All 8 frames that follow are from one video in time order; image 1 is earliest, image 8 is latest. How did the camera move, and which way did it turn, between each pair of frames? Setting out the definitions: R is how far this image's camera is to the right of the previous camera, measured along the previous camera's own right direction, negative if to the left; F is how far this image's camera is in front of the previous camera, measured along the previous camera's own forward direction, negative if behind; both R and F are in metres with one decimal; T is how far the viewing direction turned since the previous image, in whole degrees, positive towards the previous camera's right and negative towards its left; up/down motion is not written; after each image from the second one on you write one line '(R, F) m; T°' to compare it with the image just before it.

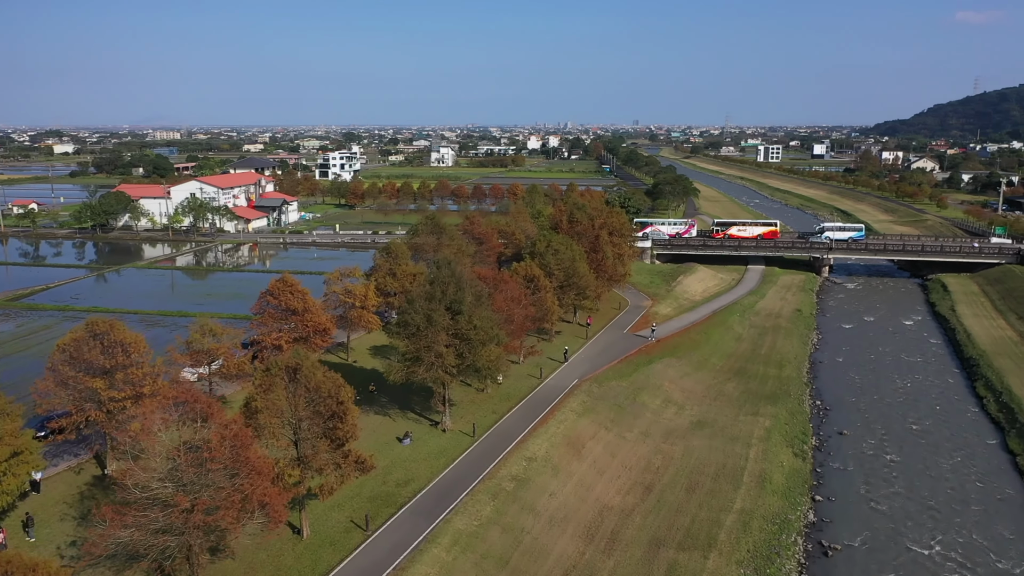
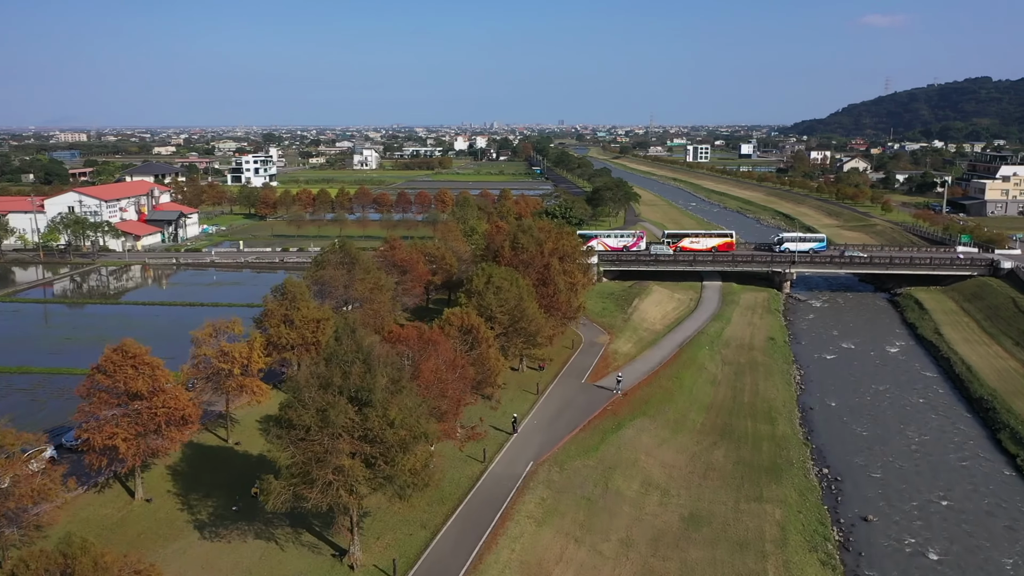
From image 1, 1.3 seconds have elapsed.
(0.0, +4.6) m; +5°
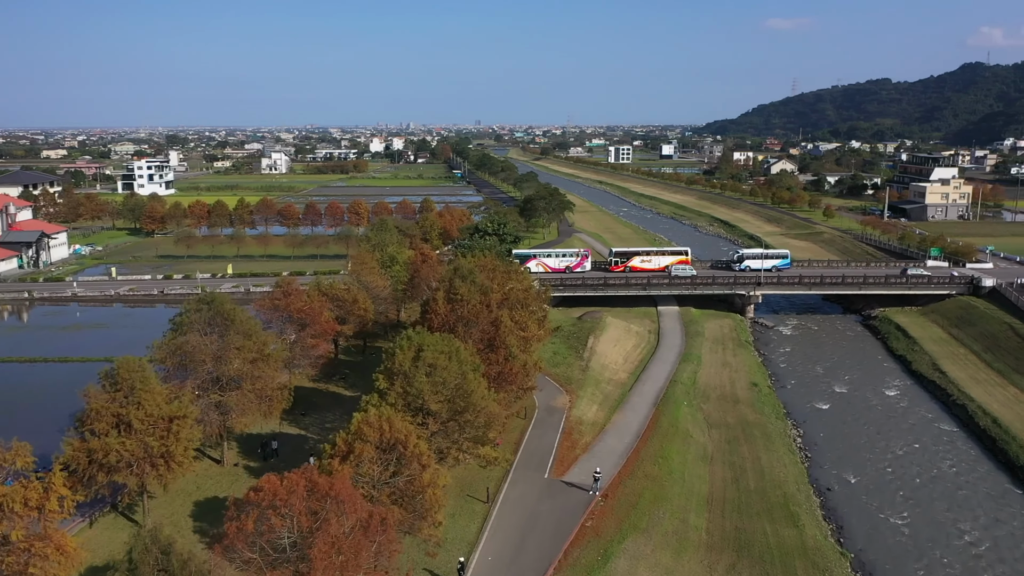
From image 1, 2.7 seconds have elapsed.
(-0.3, +5.1) m; +6°
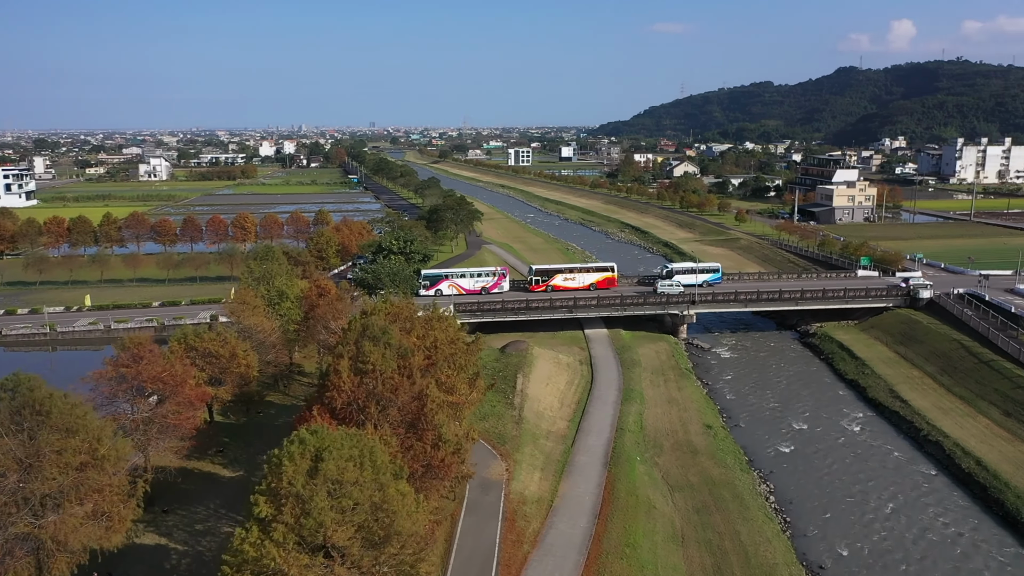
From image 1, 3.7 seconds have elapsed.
(-0.4, +3.5) m; +7°
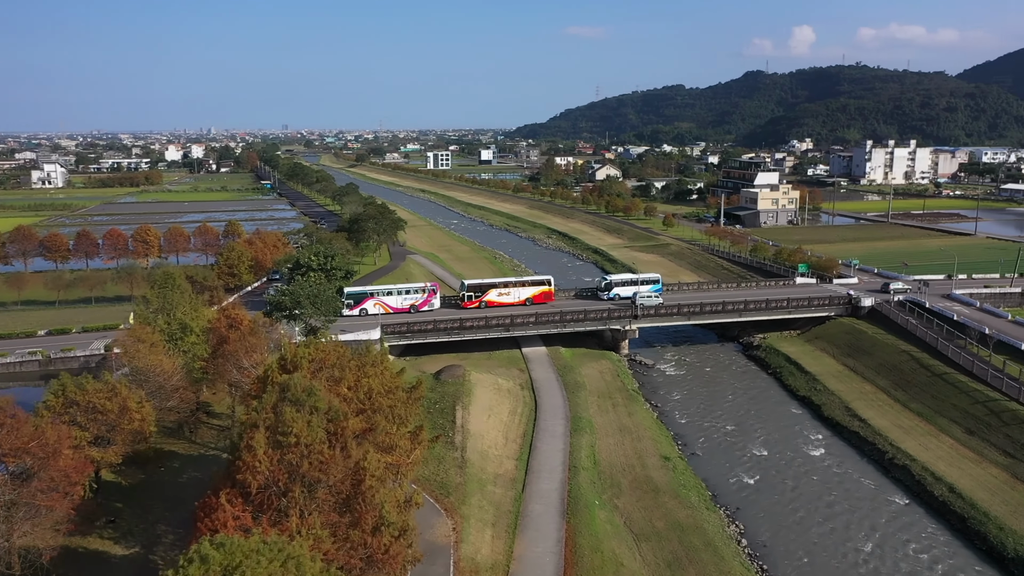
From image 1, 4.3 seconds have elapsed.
(-0.4, +2.0) m; +6°
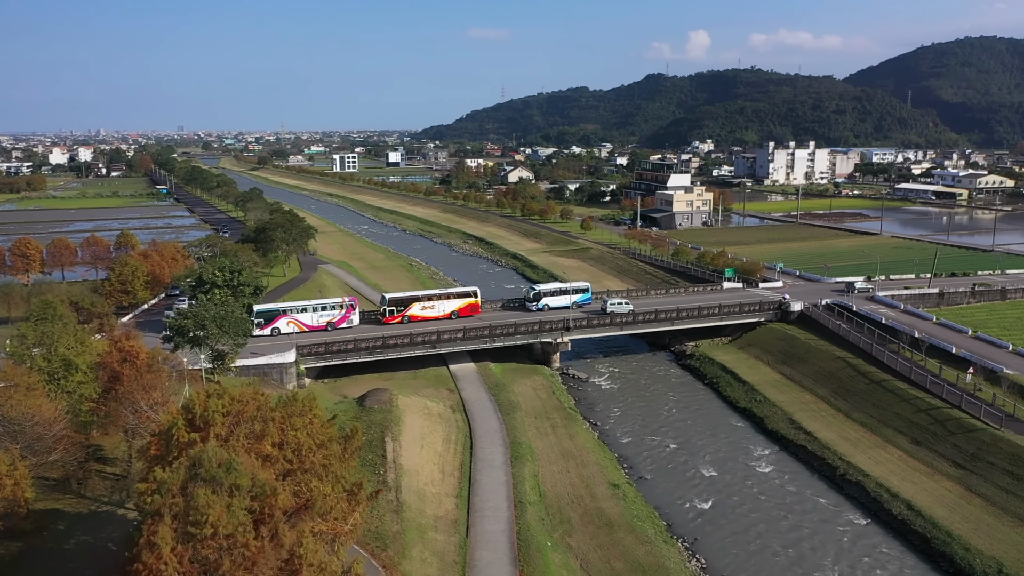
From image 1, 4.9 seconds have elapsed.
(-0.5, +1.5) m; +6°
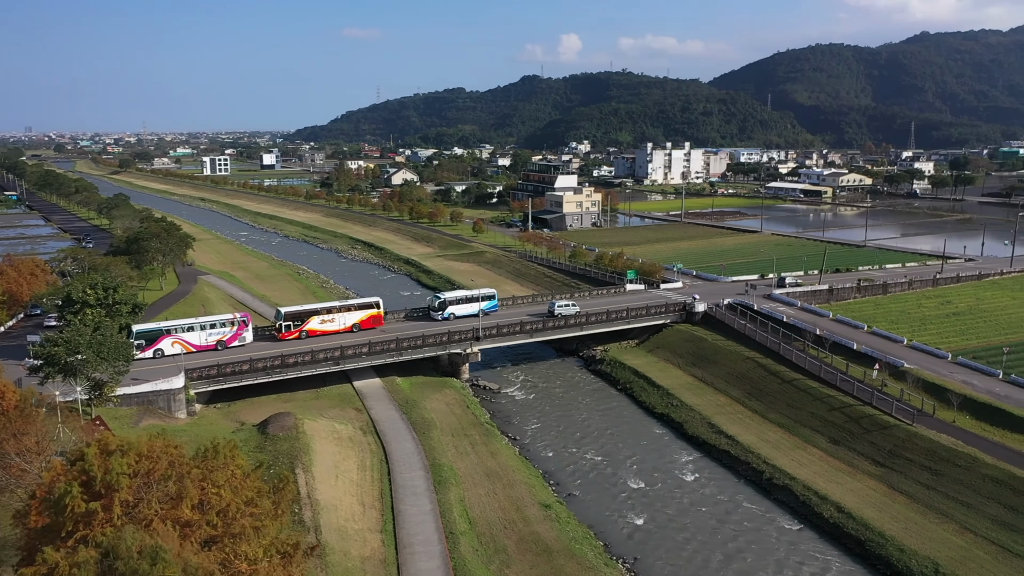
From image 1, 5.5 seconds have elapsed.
(-0.8, +1.1) m; +8°
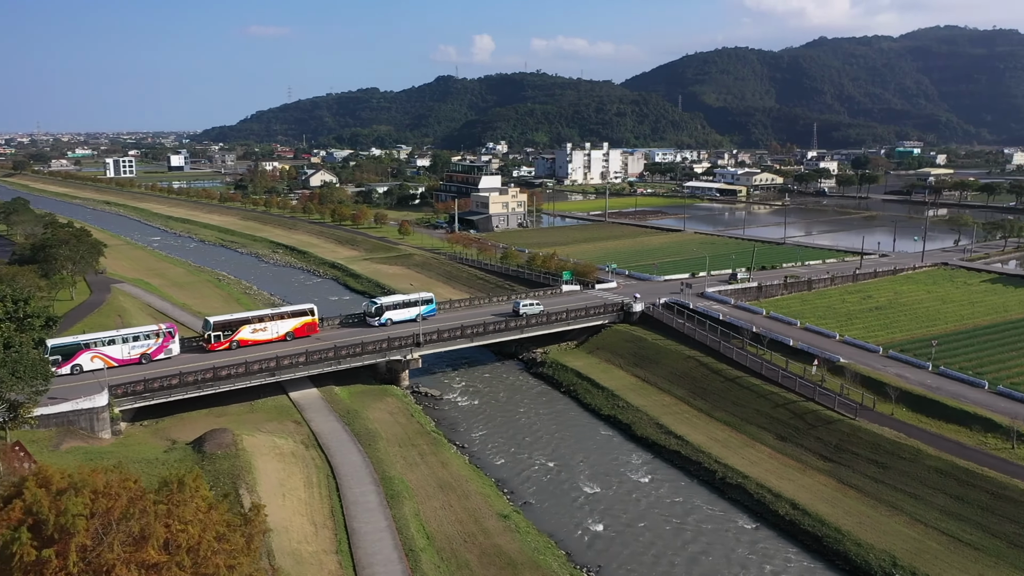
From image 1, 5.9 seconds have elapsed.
(-0.7, +0.5) m; +6°
